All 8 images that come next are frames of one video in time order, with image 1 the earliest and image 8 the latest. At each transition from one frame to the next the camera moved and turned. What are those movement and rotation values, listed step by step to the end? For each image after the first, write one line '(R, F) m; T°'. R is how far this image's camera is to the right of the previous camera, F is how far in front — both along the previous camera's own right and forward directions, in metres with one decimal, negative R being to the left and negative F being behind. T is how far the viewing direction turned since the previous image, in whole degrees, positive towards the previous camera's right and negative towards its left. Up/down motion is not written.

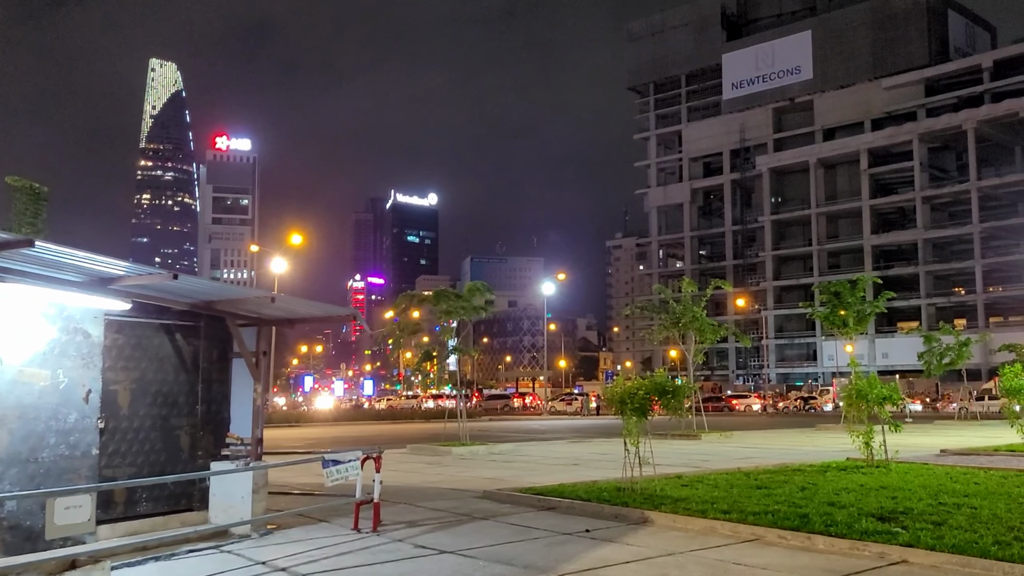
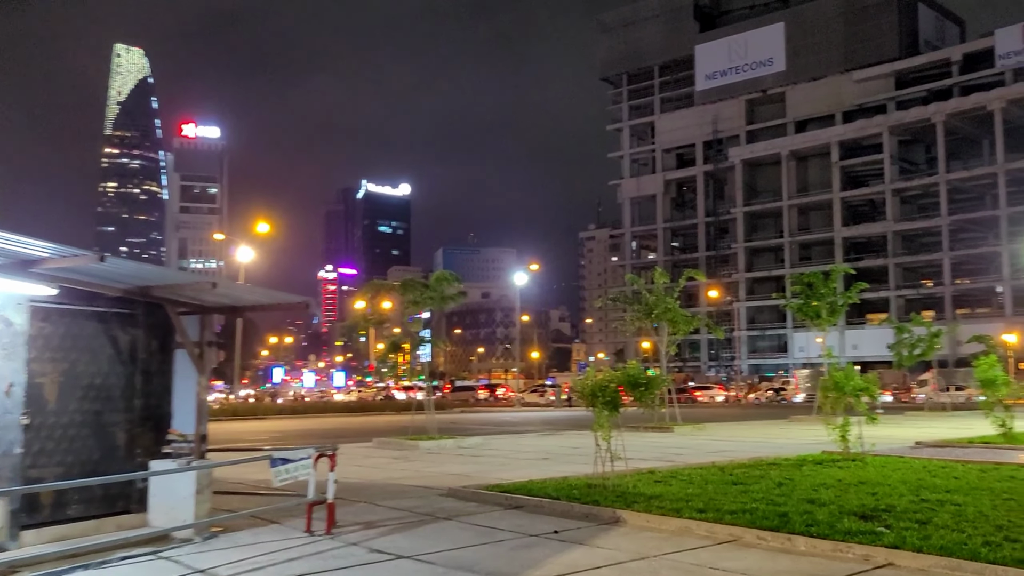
(+0.1, +0.6) m; +2°
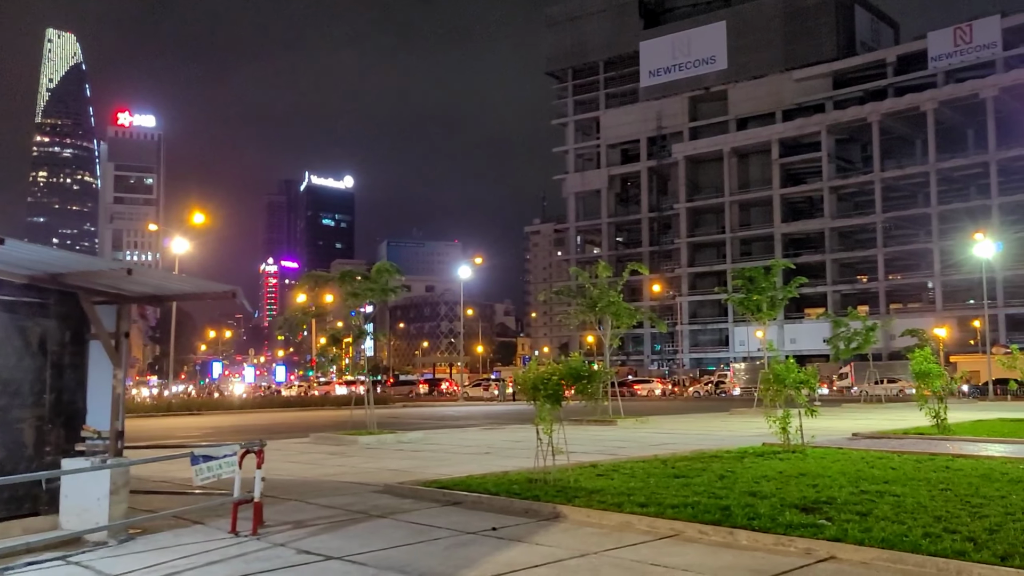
(+0.1, +0.3) m; +4°
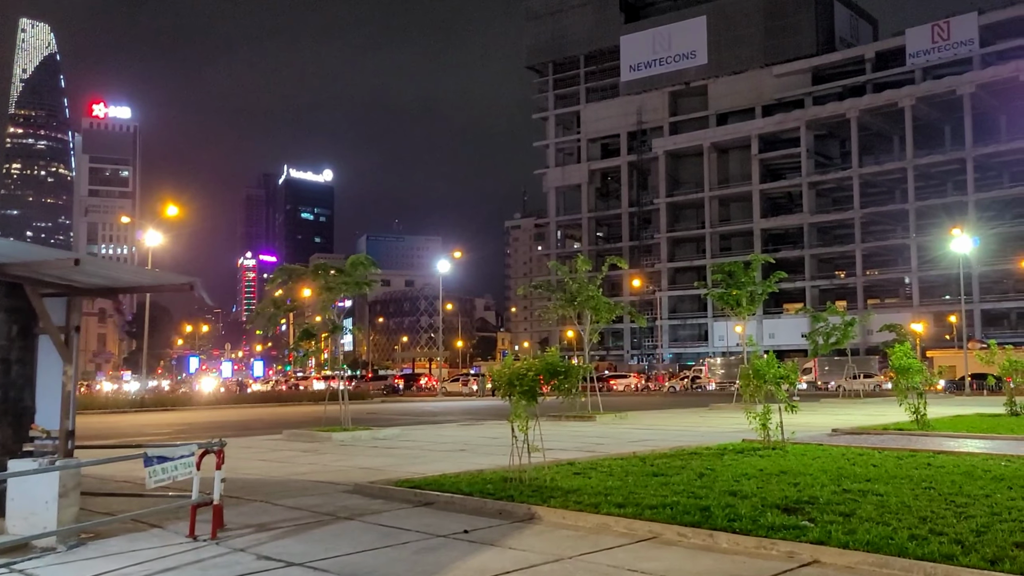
(+0.1, +0.3) m; +1°
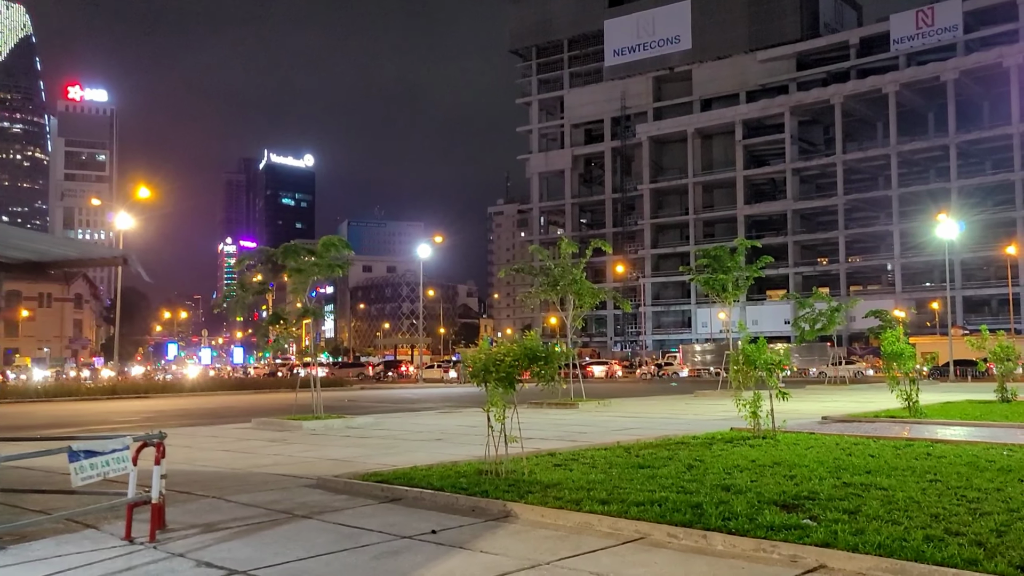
(+0.1, +0.8) m; +1°
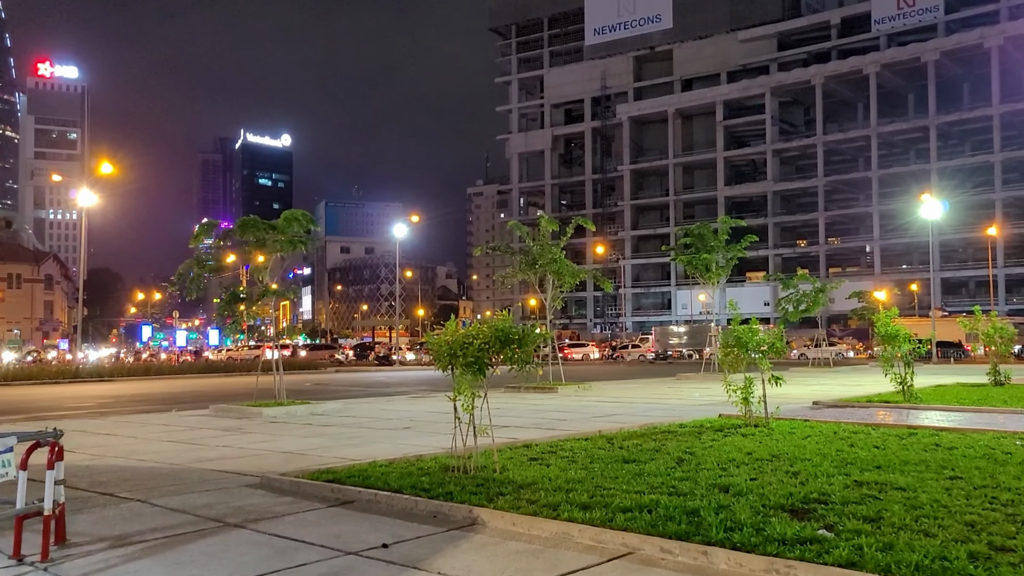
(+0.1, +1.2) m; +1°
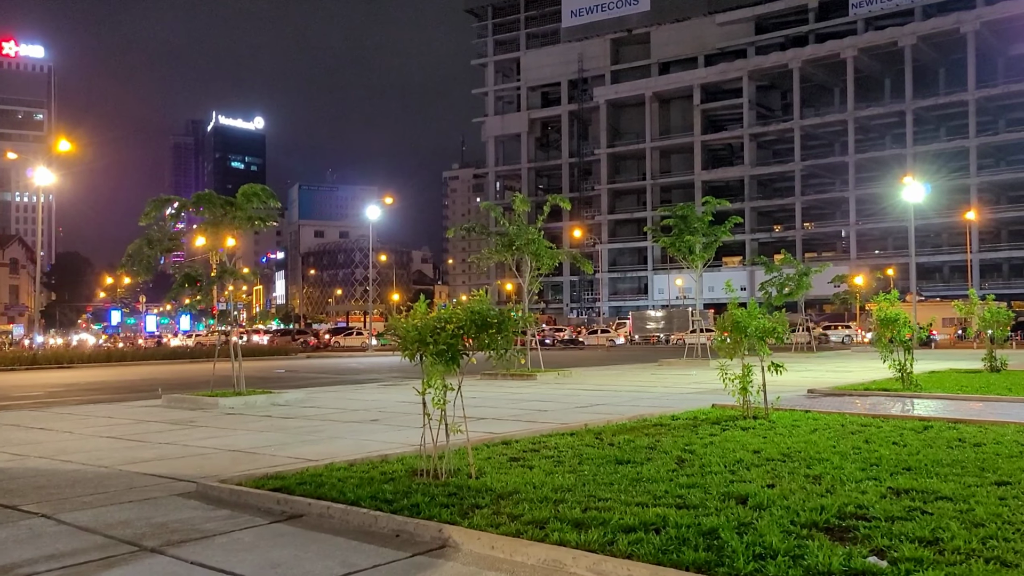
(0.0, +1.3) m; +2°
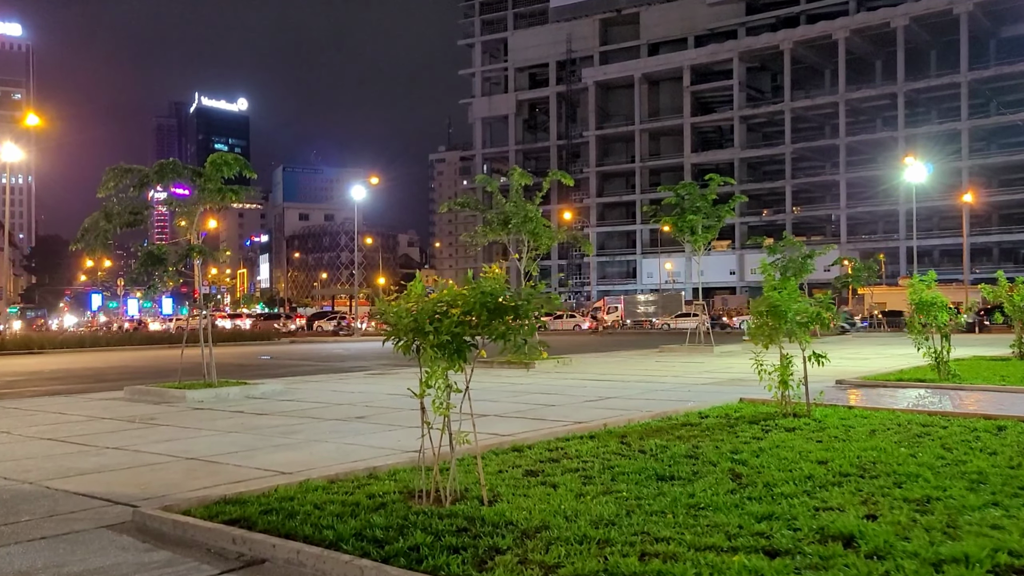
(-0.3, +1.6) m; +1°
